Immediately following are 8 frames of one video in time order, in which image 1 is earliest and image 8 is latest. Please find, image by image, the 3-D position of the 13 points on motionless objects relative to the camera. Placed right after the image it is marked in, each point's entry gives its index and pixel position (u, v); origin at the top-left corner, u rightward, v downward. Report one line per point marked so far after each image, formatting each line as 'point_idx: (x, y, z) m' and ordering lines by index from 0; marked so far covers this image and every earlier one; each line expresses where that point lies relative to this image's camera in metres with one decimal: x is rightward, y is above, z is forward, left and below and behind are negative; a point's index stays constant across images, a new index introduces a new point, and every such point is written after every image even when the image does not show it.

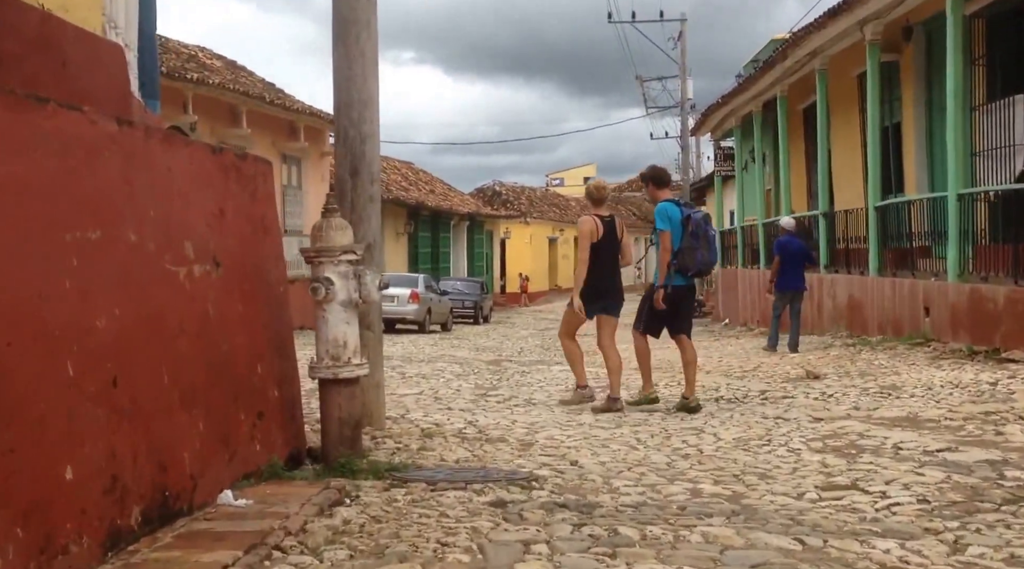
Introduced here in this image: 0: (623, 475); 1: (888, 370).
0: (+0.5, -0.9, +5.8) m
1: (+3.1, -0.7, +10.9) m
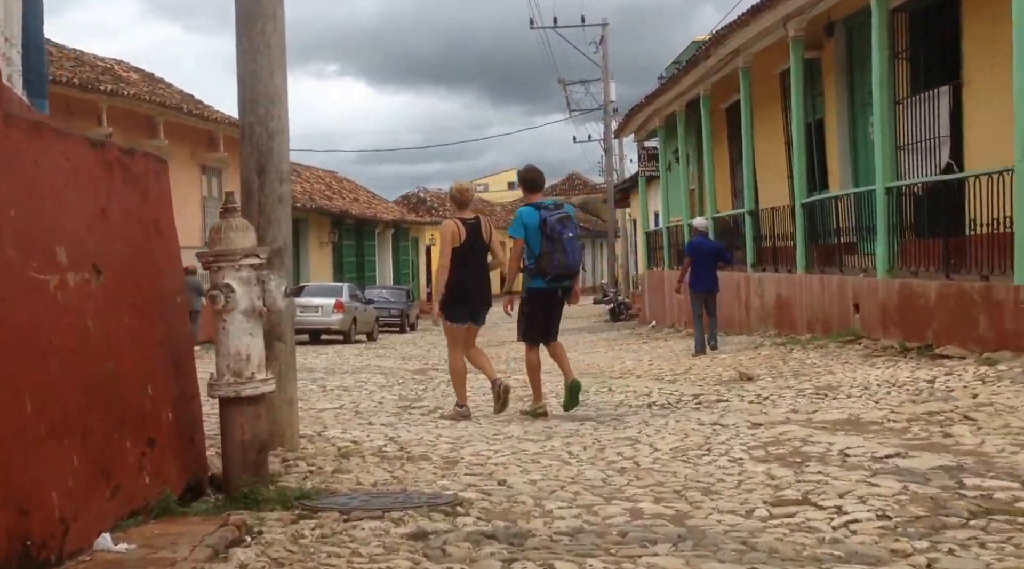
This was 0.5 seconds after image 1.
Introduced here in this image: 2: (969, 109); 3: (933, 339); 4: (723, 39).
0: (+0.2, -0.9, +5.4) m
1: (+2.5, -0.7, +10.7) m
2: (+4.5, +1.7, +13.5) m
3: (+3.7, -0.5, +11.7) m
4: (+2.7, +3.1, +16.7) m
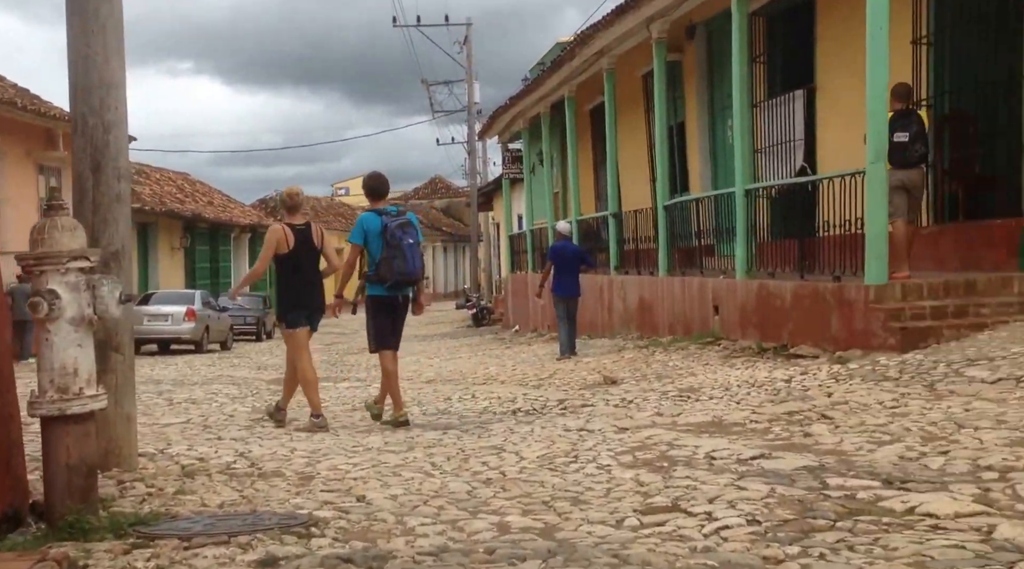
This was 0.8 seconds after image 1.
0: (-0.4, -0.9, +5.2) m
1: (+1.4, -0.7, +10.8) m
2: (+3.1, +1.7, +13.7) m
3: (+2.5, -0.5, +11.9) m
4: (+0.9, +3.1, +16.7) m
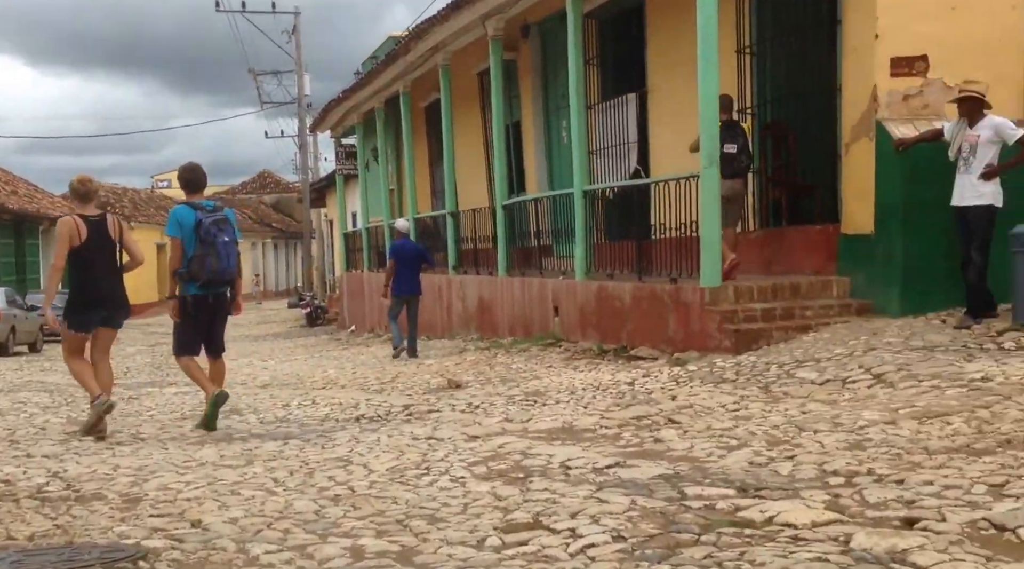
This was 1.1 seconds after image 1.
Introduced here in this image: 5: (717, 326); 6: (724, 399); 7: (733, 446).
0: (-0.9, -0.9, +4.8) m
1: (+0.1, -0.7, +10.5) m
2: (+1.4, +1.7, +13.6) m
3: (+1.0, -0.5, +11.8) m
4: (-1.1, +3.1, +16.4) m
5: (+1.6, -0.3, +10.3) m
6: (+1.2, -0.7, +7.8) m
7: (+1.0, -0.7, +6.1) m
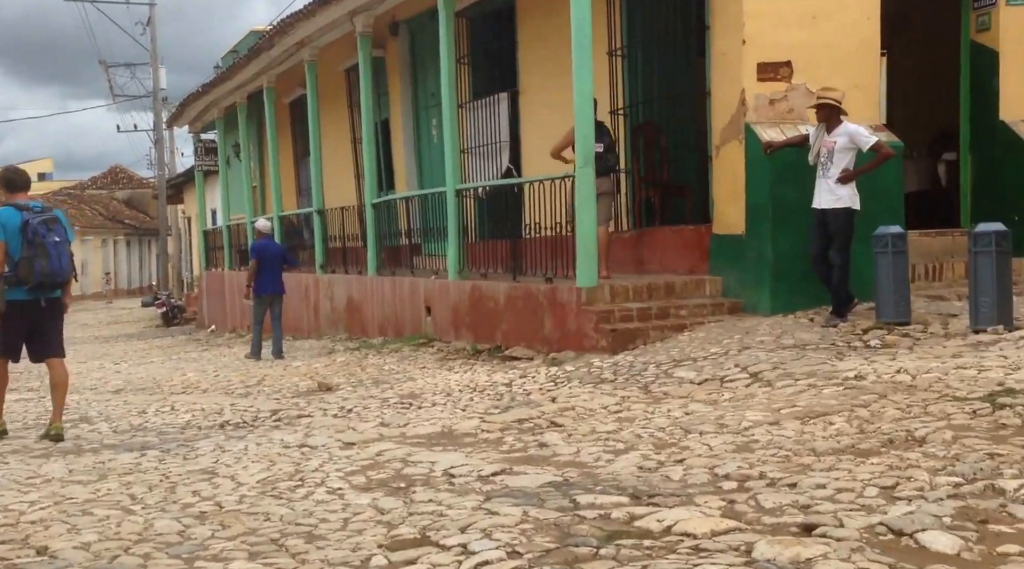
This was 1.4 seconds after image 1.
0: (-1.3, -0.9, +4.4) m
1: (-0.9, -0.7, +10.2) m
2: (+0.1, +1.7, +13.4) m
3: (-0.1, -0.5, +11.5) m
4: (-2.7, +3.1, +15.9) m
5: (+0.6, -0.3, +10.1) m
6: (+0.5, -0.7, +7.6) m
7: (+0.5, -0.7, +5.9) m
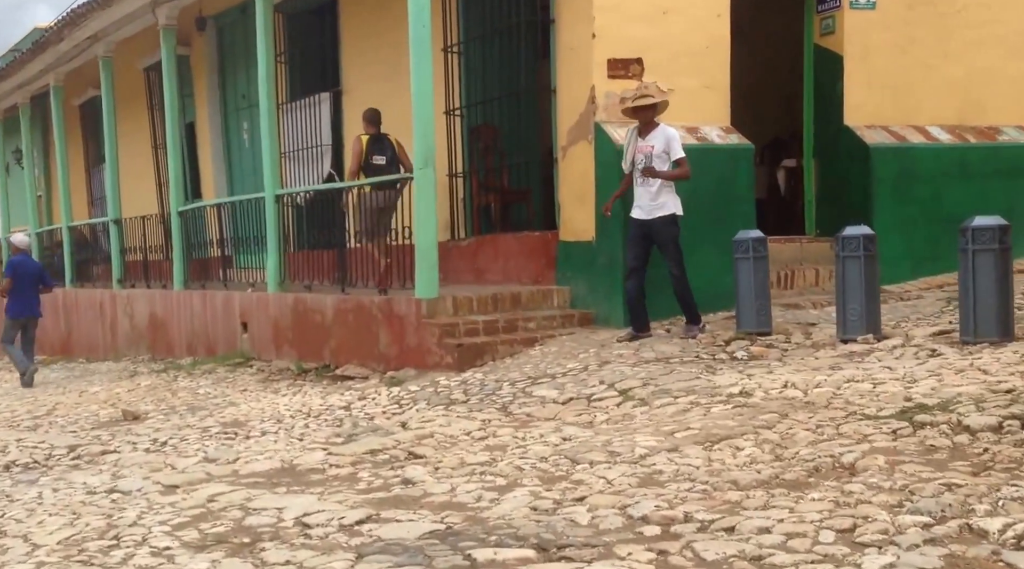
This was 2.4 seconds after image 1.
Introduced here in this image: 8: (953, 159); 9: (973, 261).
0: (-1.6, -0.9, +3.3) m
1: (-2.0, -0.8, +9.1) m
2: (-1.6, +1.6, +12.5) m
3: (-1.4, -0.6, +10.5) m
4: (-4.7, +2.9, +14.5) m
5: (-0.5, -0.4, +9.2) m
6: (-0.3, -0.7, +6.8) m
7: (0.0, -0.8, +5.0) m
8: (+3.7, +1.1, +11.2) m
9: (+2.7, +0.1, +7.6) m
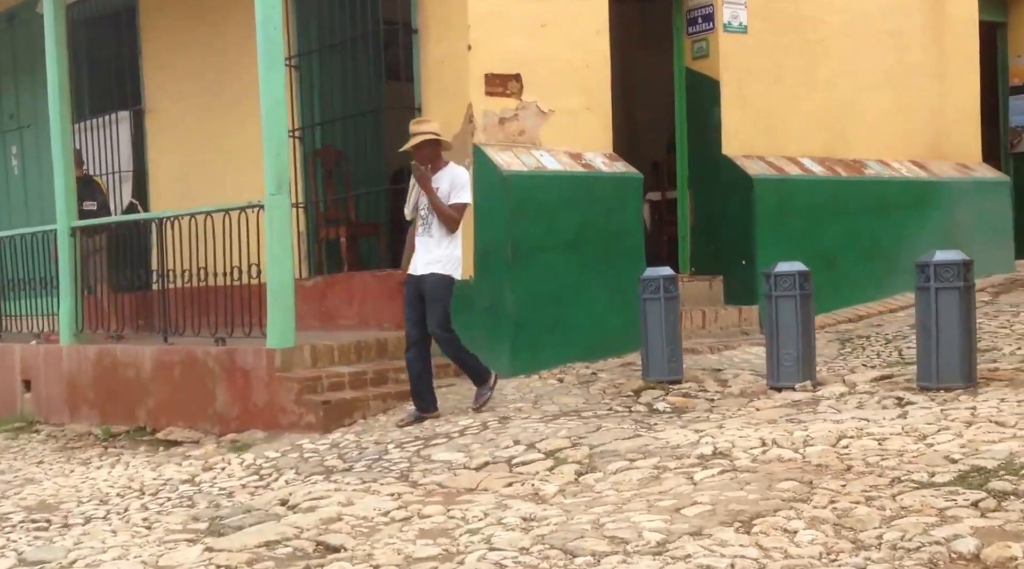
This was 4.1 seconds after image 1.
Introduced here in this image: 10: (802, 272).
0: (-1.3, -0.9, +1.7) m
1: (-2.7, -1.0, +7.3) m
2: (-2.9, +1.2, +10.8) m
3: (-2.4, -0.9, +8.8) m
4: (-6.4, +2.4, +12.3) m
5: (-1.3, -0.7, +7.7) m
6: (-0.6, -0.9, +5.4) m
7: (0.0, -0.9, +3.7) m
8: (+2.6, +0.7, +10.5) m
9: (+2.2, -0.1, +6.8) m
10: (+1.6, +0.1, +7.1) m
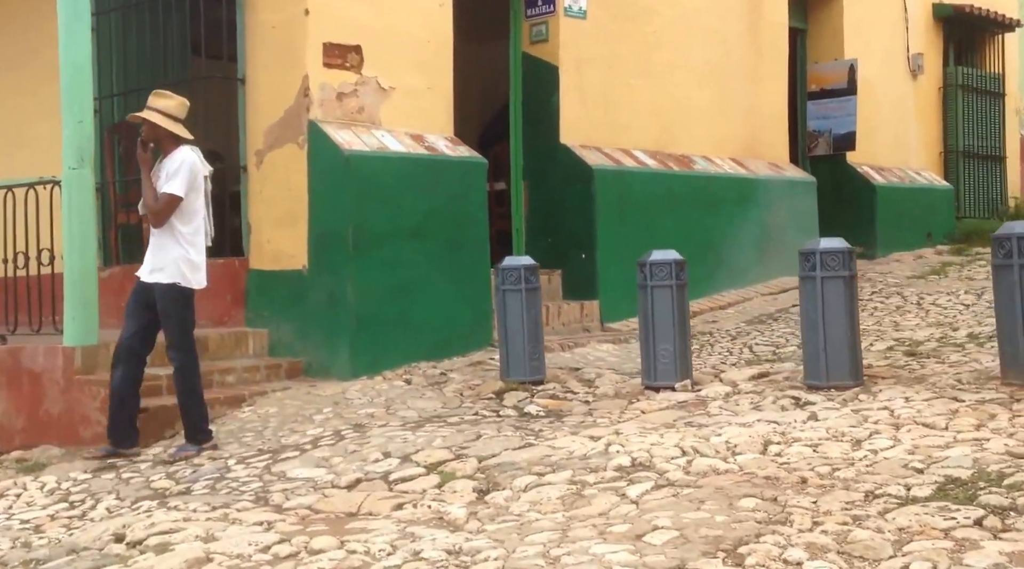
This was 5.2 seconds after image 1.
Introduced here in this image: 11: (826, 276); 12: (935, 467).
0: (-0.9, -0.9, +0.8) m
1: (-3.4, -1.0, +6.1) m
2: (-4.2, +1.2, +9.4) m
3: (-3.4, -0.9, +7.6) m
4: (-7.9, +2.5, +10.3) m
5: (-2.1, -0.6, +6.7) m
6: (-0.9, -0.9, +4.5) m
7: (-0.1, -0.8, +3.0) m
8: (+1.2, +0.8, +10.1) m
9: (+1.5, 0.0, +6.4) m
10: (+0.8, +0.1, +6.7) m
11: (+1.5, 0.0, +6.4) m
12: (+1.4, -0.6, +4.3) m
